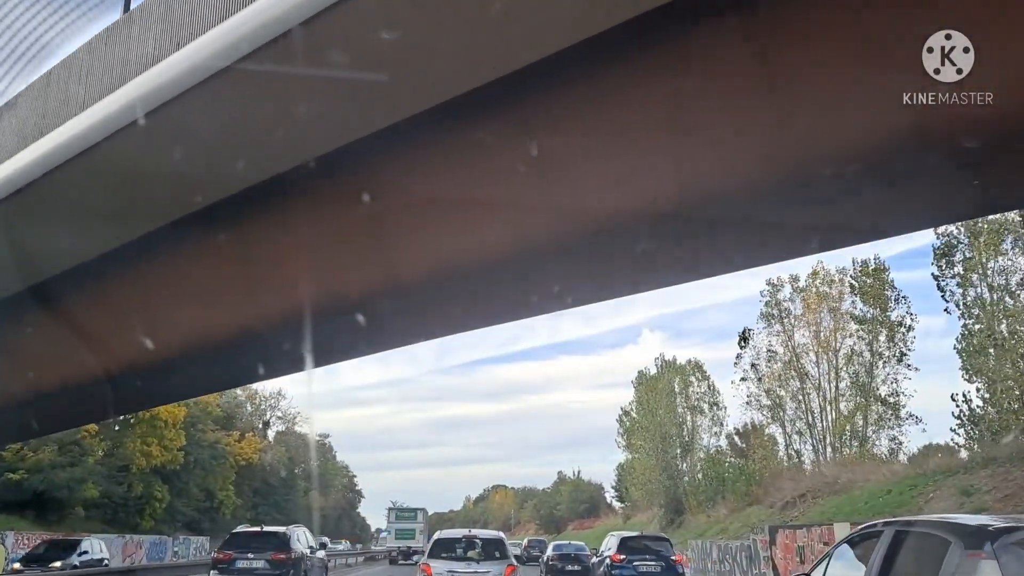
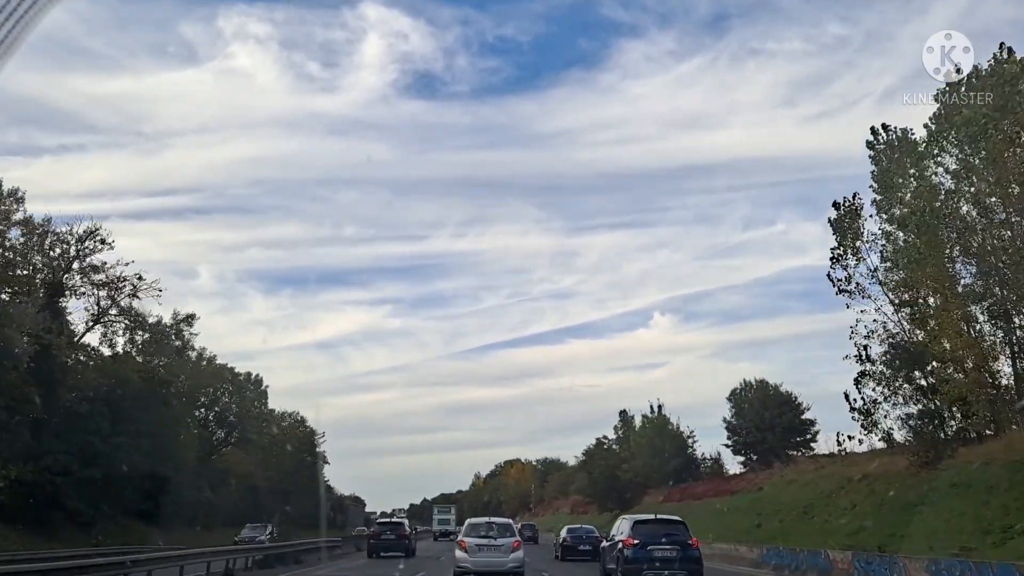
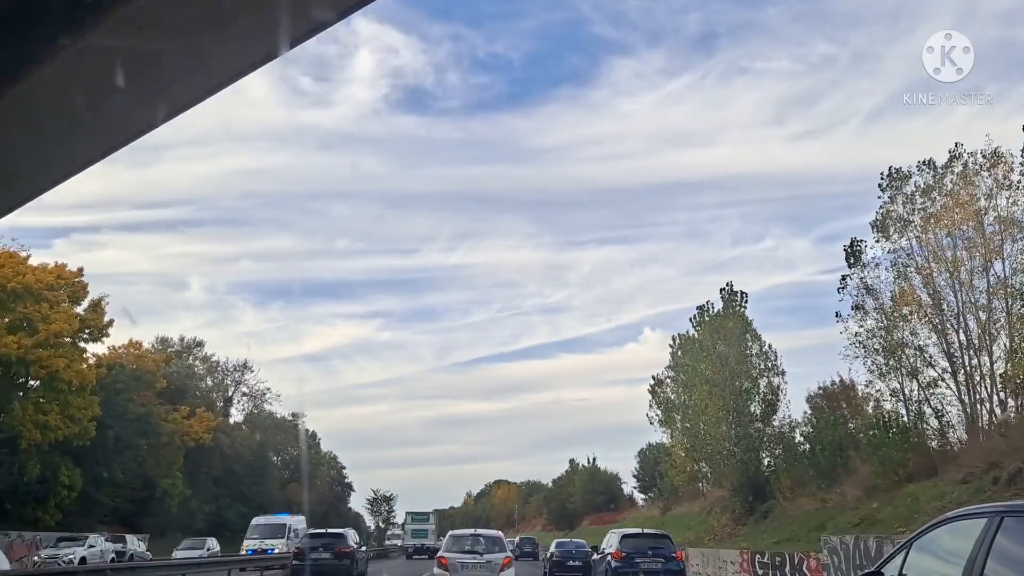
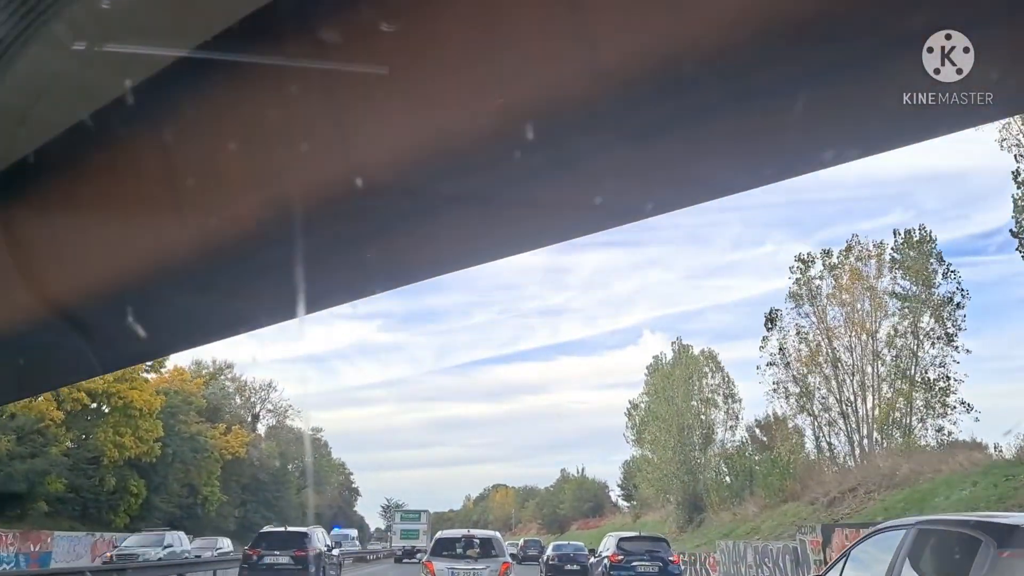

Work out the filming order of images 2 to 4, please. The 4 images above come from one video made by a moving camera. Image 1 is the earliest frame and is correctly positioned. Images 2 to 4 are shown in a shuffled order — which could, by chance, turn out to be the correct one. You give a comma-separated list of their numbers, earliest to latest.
4, 3, 2
